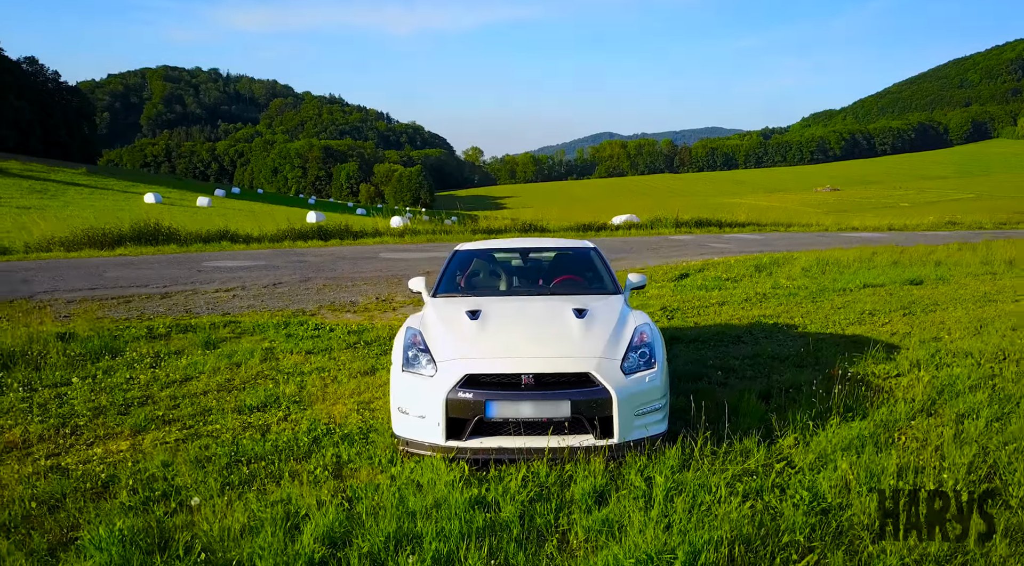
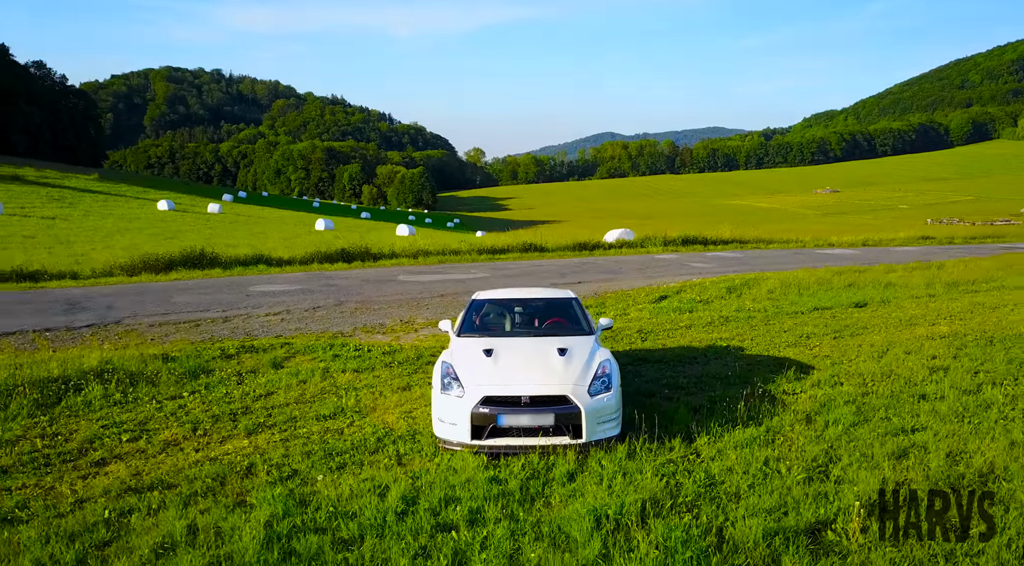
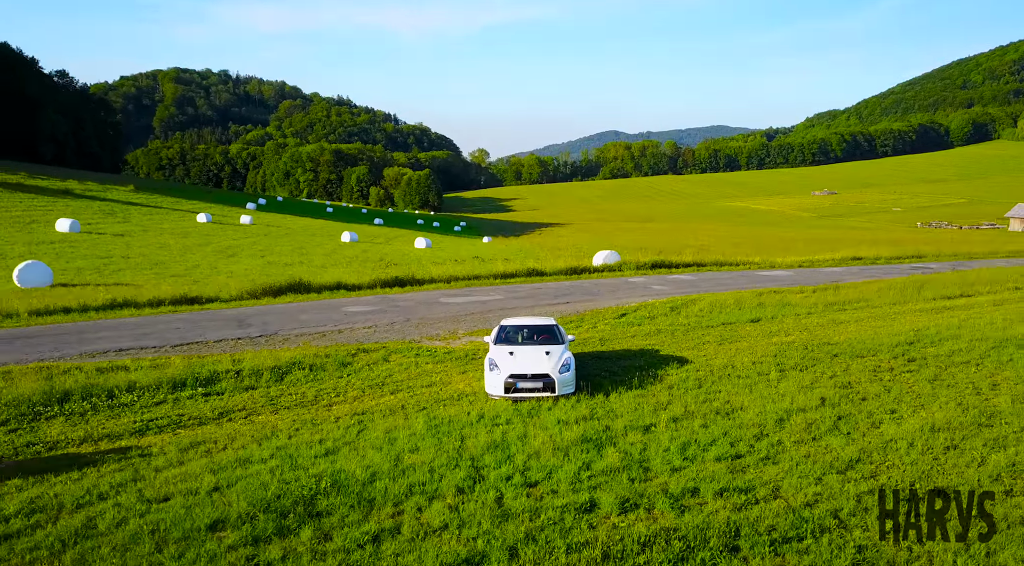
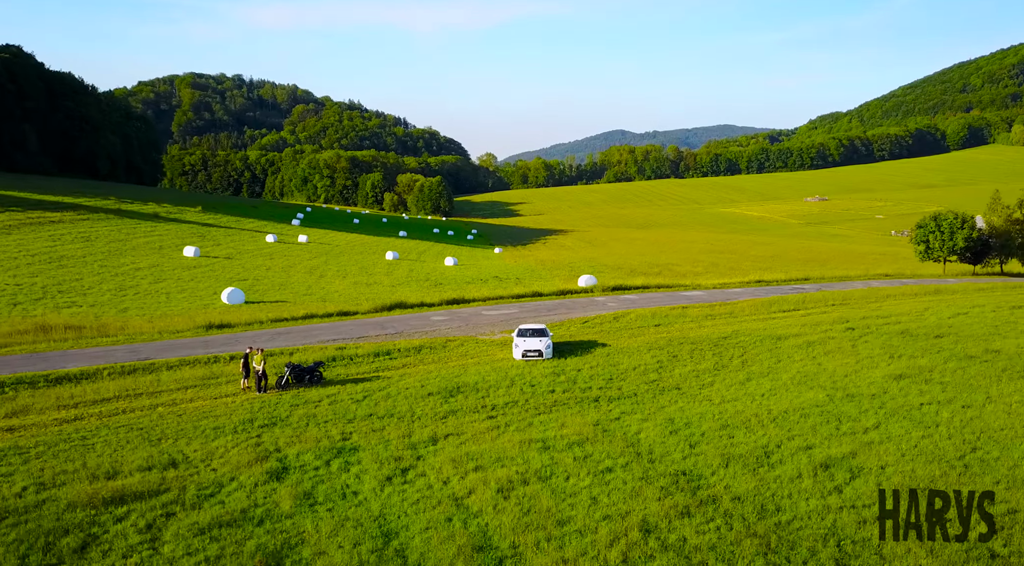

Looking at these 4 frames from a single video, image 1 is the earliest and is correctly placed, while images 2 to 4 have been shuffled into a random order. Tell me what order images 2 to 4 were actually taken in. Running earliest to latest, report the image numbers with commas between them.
2, 3, 4
